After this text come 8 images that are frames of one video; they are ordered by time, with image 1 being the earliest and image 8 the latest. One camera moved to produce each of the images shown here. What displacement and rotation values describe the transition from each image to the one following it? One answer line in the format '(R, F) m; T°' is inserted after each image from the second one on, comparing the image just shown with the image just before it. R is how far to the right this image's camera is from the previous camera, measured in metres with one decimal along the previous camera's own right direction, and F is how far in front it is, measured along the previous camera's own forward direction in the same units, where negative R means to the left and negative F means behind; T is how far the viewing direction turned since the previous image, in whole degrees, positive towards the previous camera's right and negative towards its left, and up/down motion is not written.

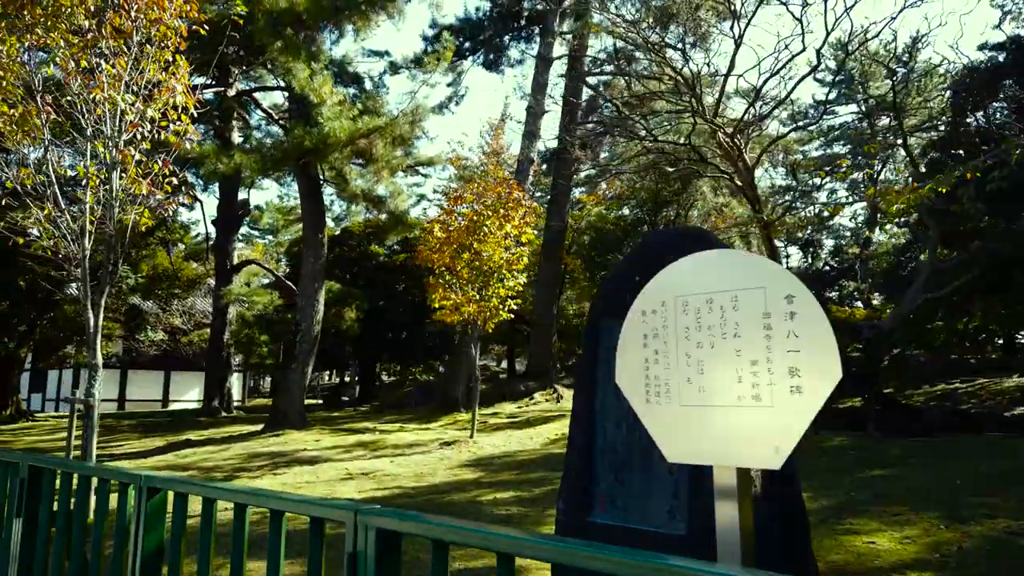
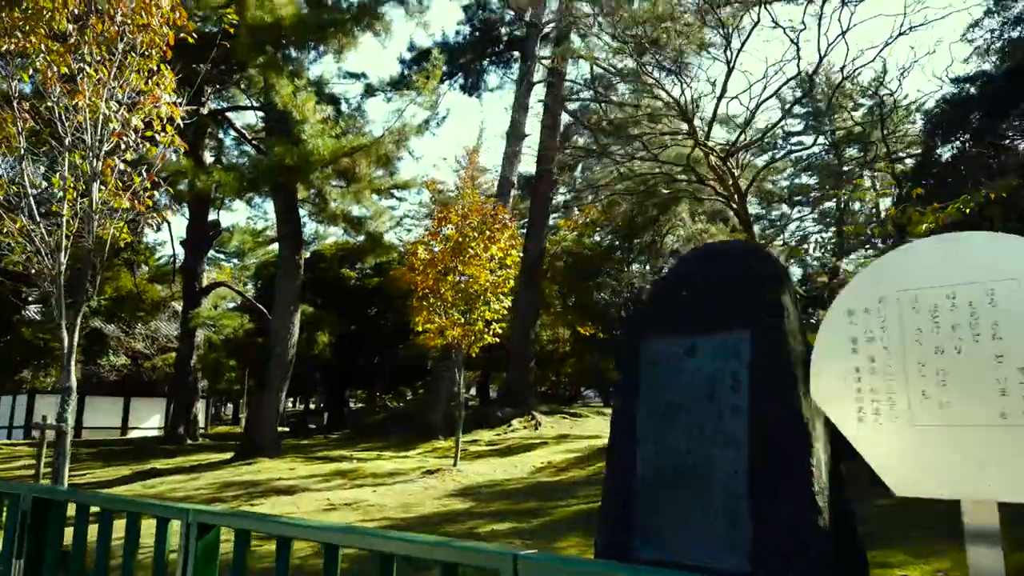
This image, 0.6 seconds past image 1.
(-0.3, +0.3) m; +3°
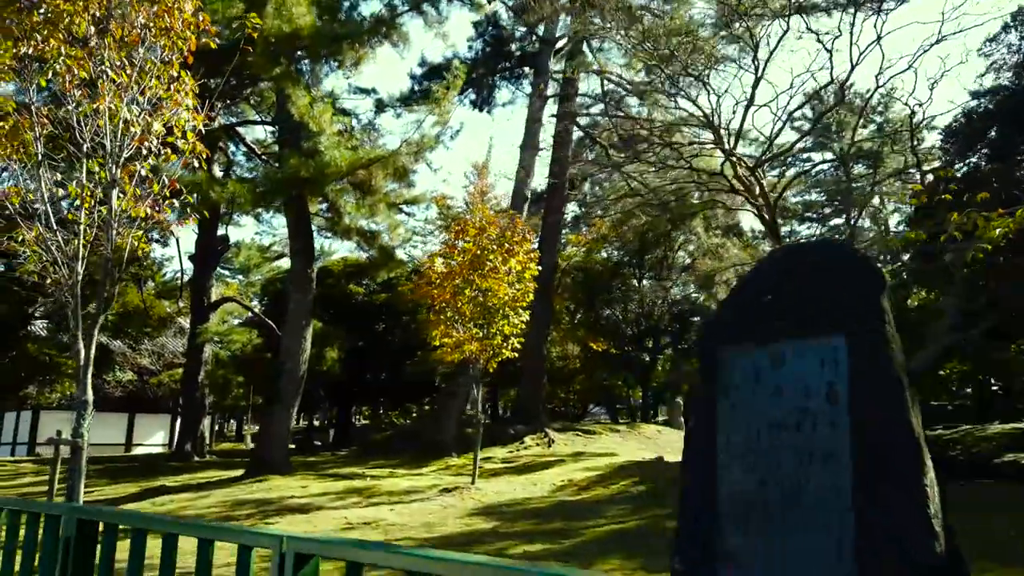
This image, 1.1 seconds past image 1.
(-0.3, +0.3) m; 0°
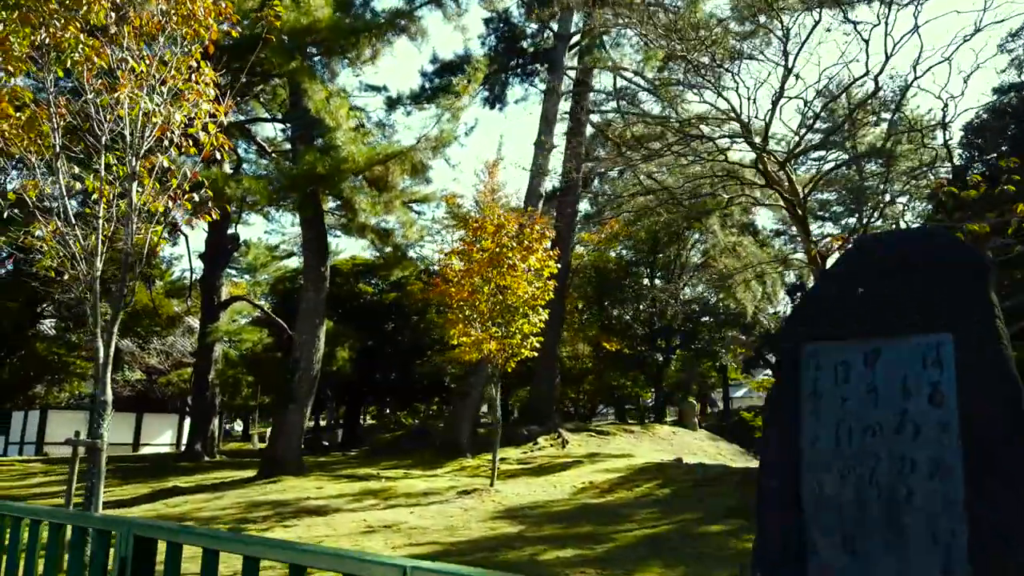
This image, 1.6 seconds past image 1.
(-0.2, +0.2) m; 0°
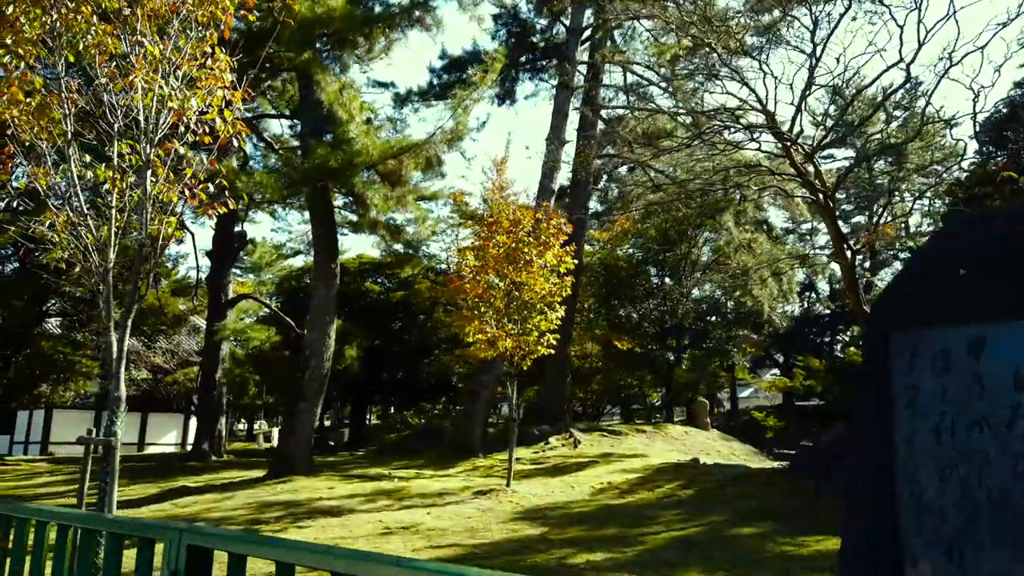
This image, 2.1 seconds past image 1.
(-0.2, +0.3) m; 0°
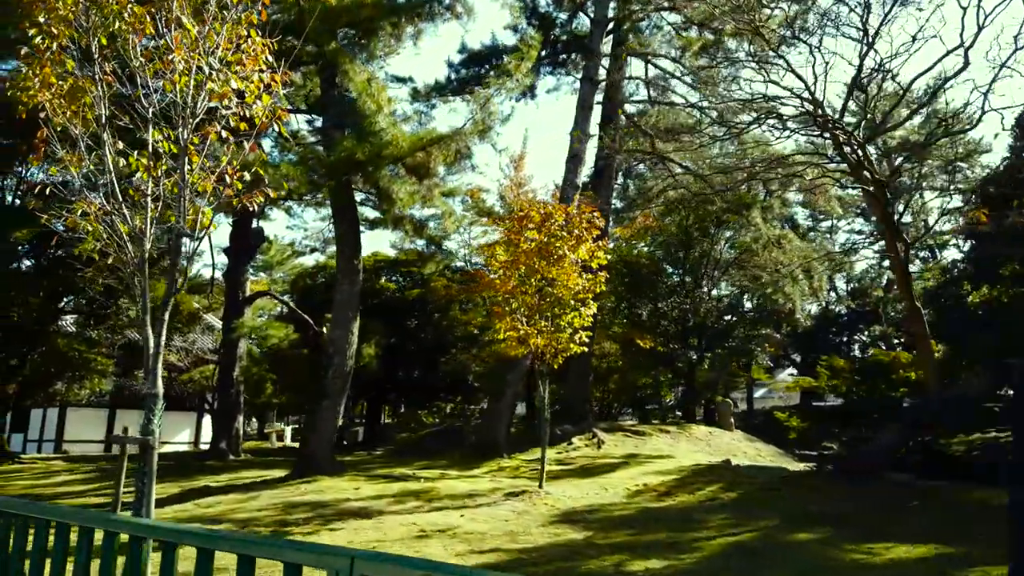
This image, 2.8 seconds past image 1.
(-0.4, +0.3) m; -1°
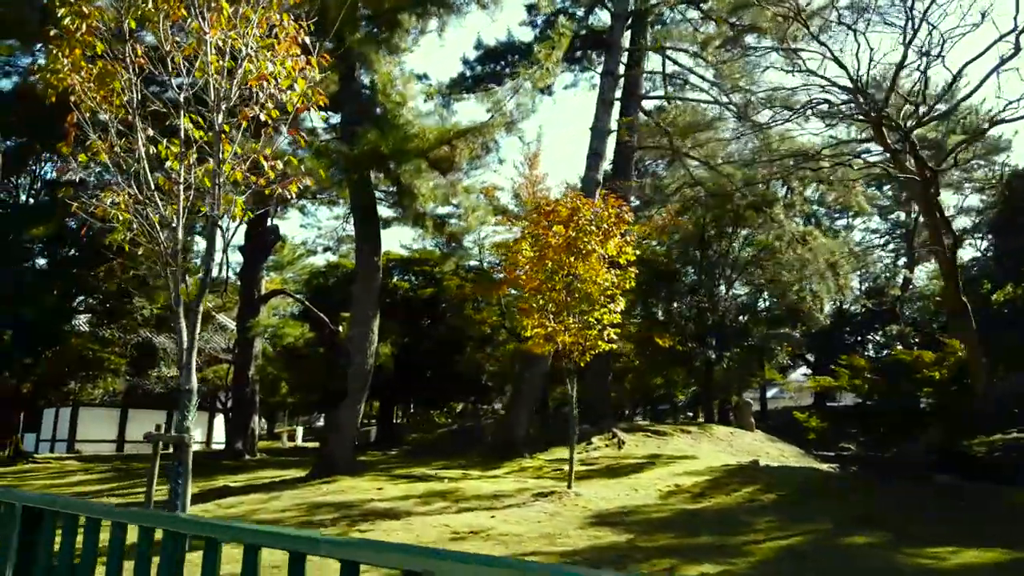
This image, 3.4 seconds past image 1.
(-0.3, +0.3) m; -1°
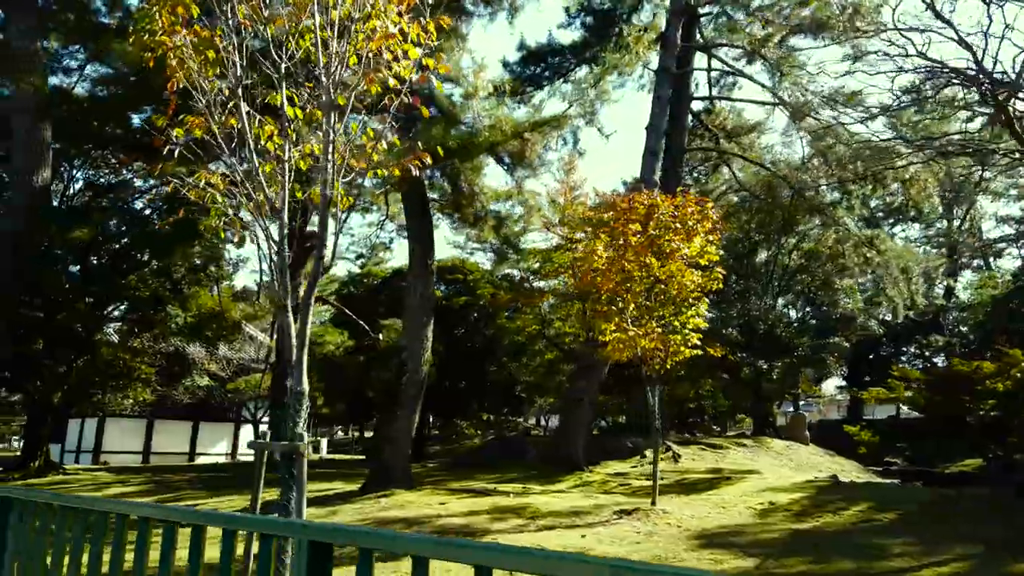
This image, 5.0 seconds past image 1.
(-0.9, +0.7) m; -1°
